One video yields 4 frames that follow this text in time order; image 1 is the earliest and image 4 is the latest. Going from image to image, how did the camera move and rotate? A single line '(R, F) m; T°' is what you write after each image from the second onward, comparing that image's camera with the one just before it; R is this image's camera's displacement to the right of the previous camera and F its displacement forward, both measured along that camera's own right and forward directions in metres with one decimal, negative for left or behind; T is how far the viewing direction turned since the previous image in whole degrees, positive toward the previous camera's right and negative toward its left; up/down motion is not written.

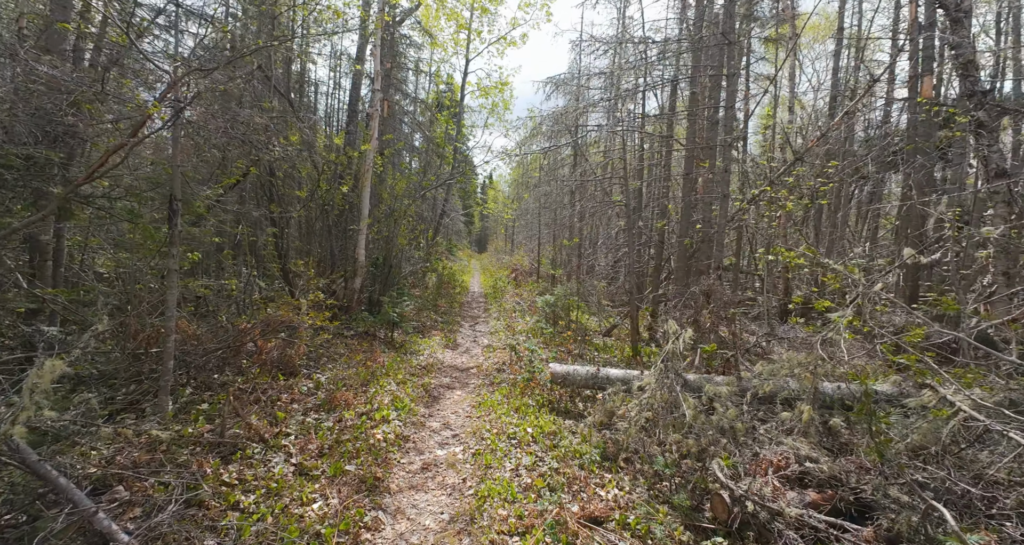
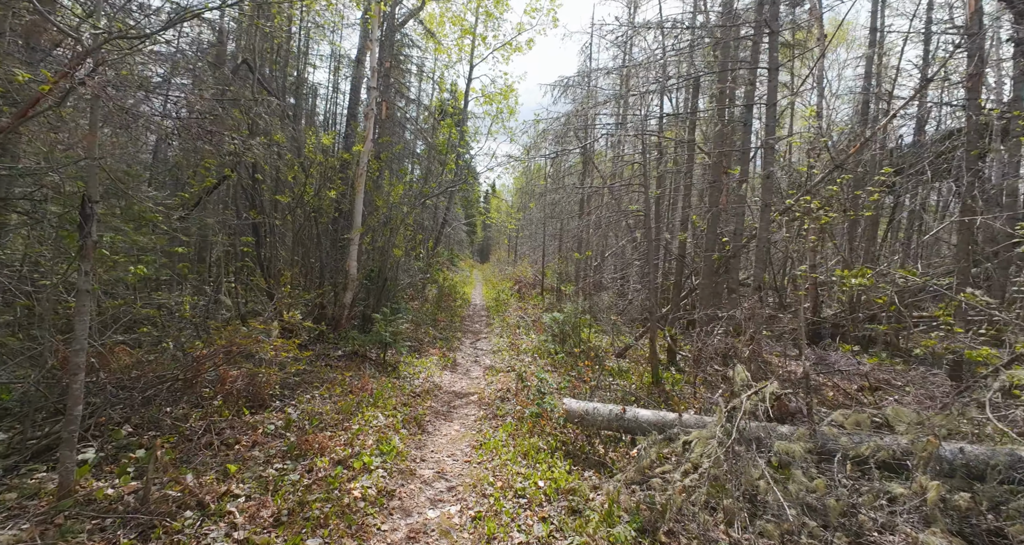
(-0.1, +1.0) m; 0°
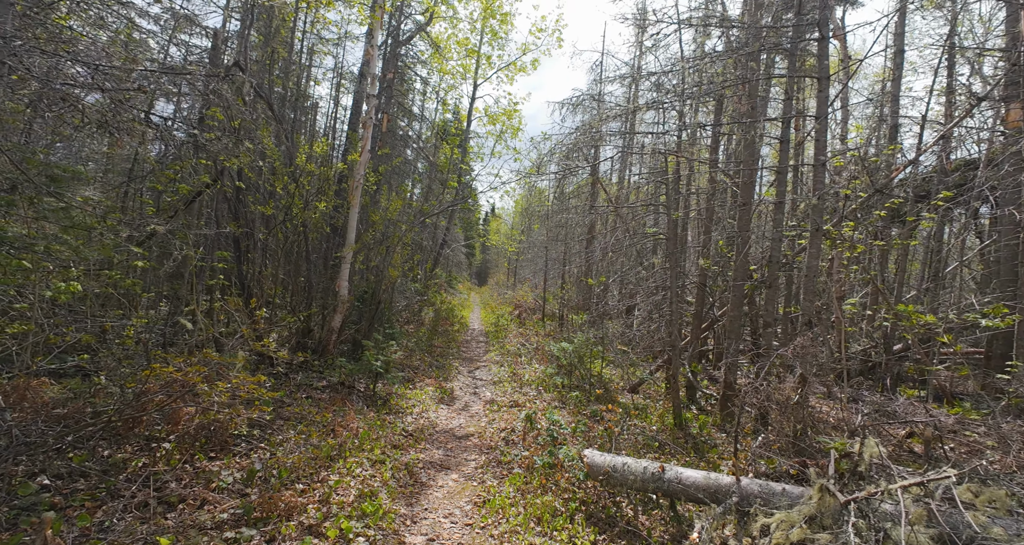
(-0.2, +0.9) m; 0°
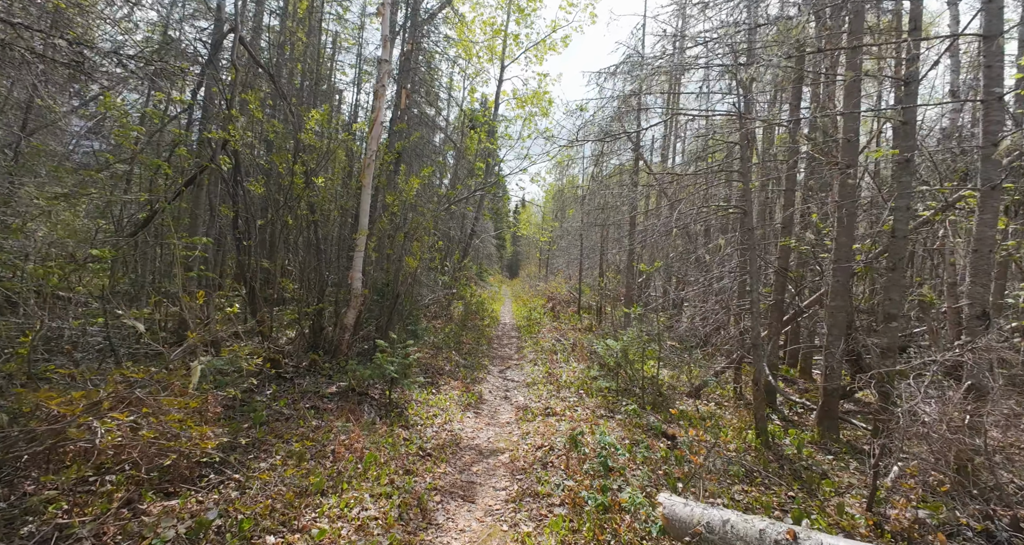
(-0.1, +1.4) m; -4°
